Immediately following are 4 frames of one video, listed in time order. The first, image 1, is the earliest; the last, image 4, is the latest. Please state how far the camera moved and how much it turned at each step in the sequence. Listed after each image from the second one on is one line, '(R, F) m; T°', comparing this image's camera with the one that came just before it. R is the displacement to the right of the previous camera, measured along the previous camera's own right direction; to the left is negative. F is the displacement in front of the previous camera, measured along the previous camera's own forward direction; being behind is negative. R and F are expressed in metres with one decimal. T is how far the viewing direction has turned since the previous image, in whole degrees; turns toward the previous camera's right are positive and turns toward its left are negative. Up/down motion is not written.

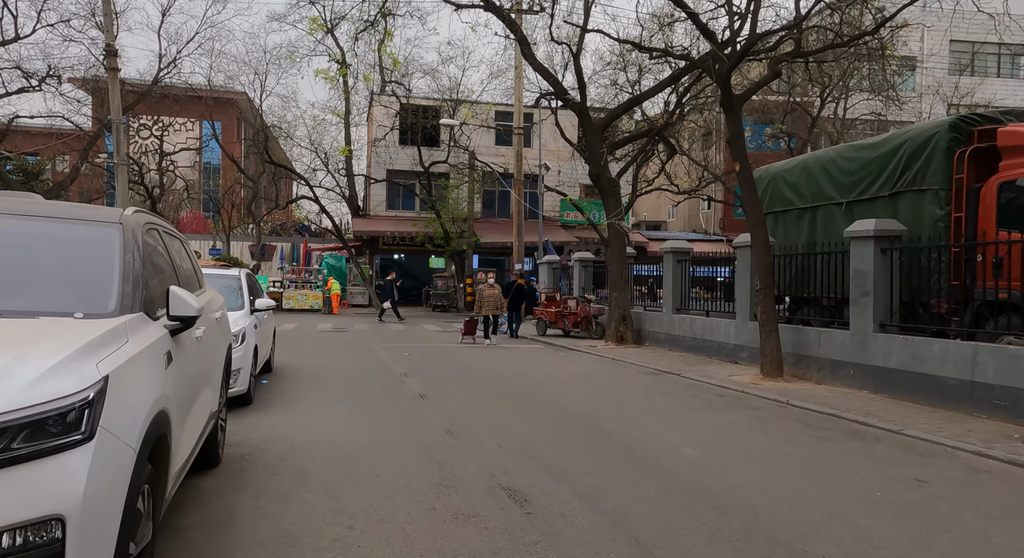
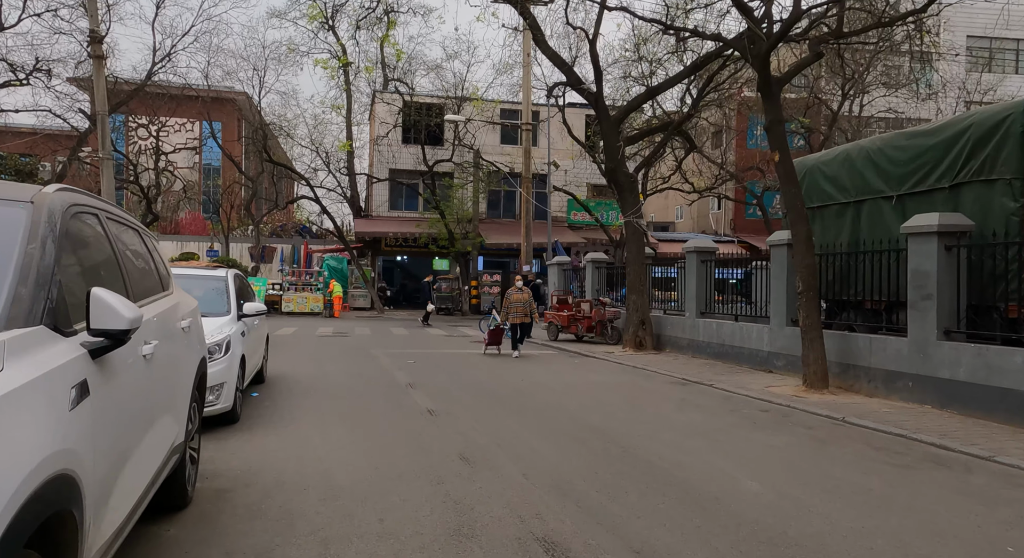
(-0.2, +1.1) m; 0°
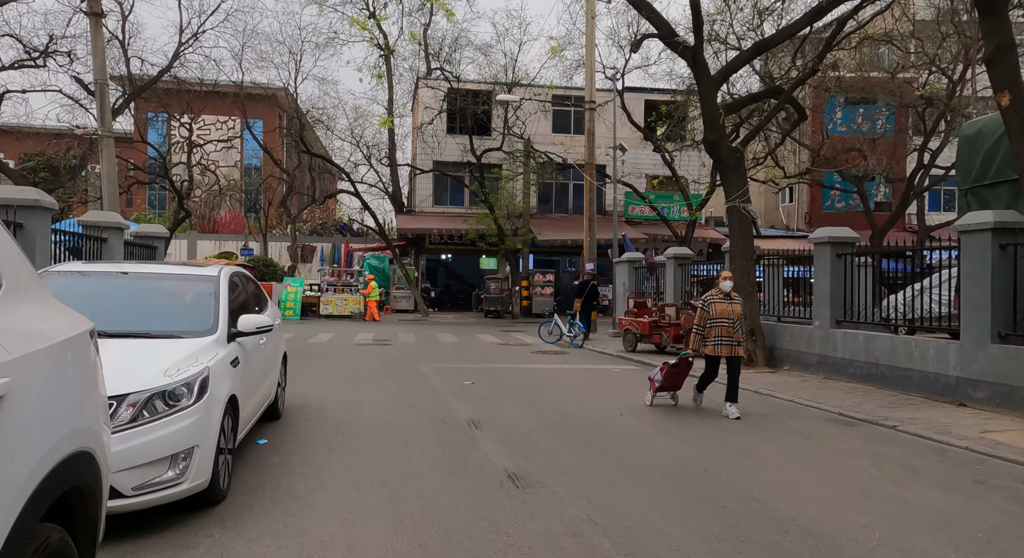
(-0.7, +3.0) m; -3°
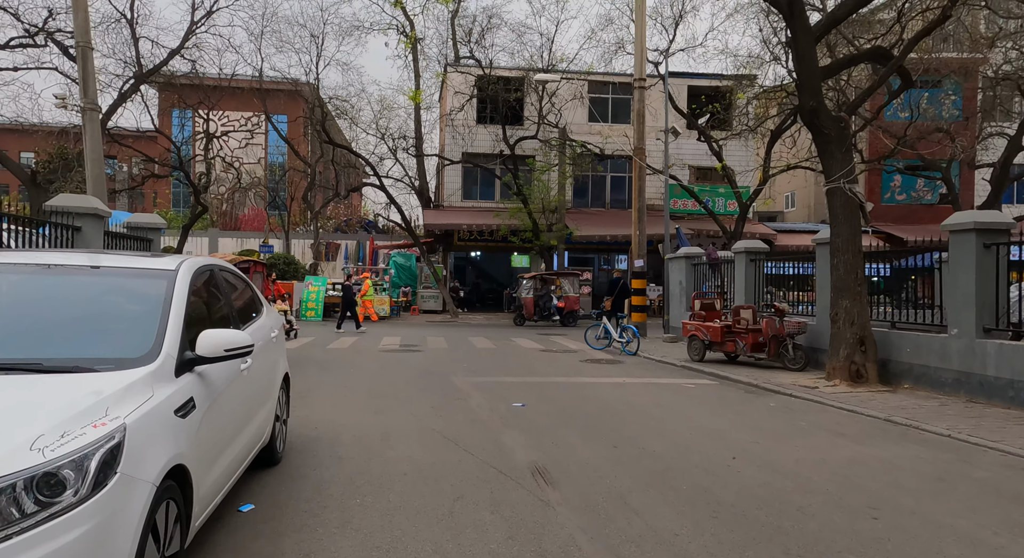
(-0.5, +2.2) m; -2°
